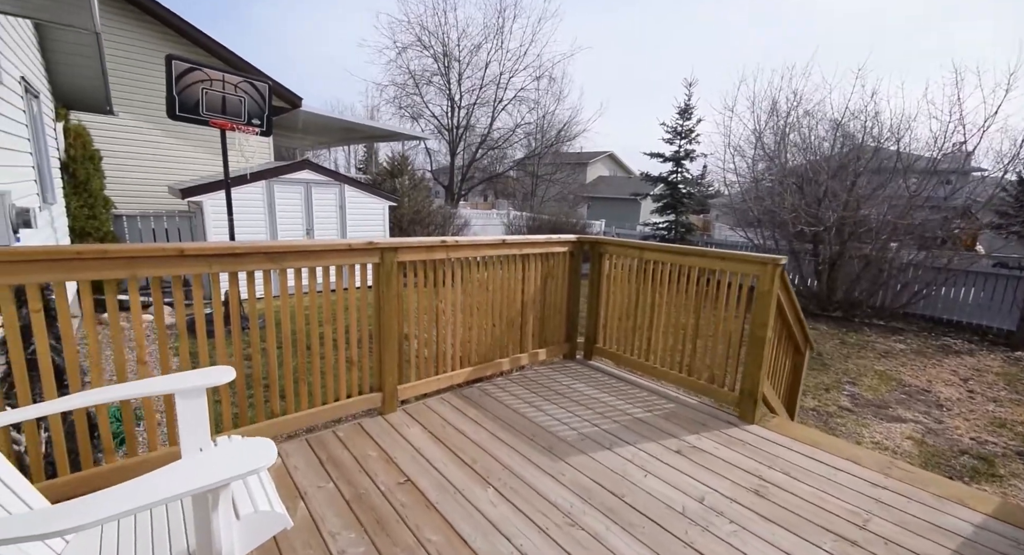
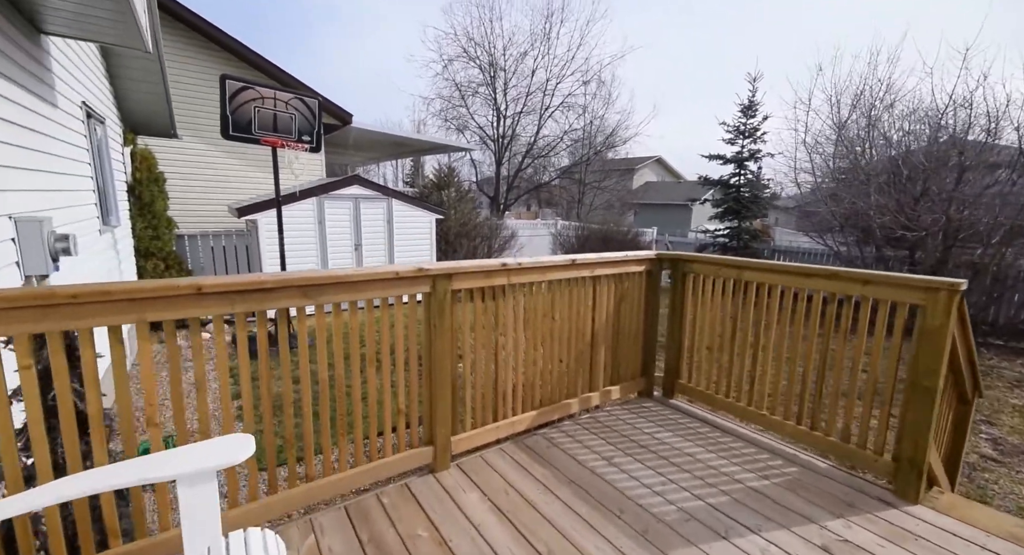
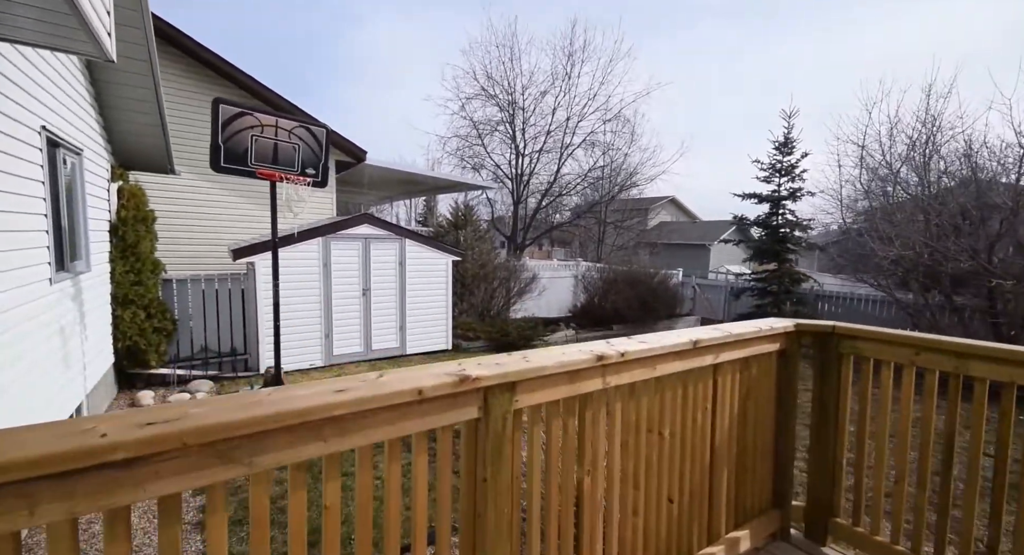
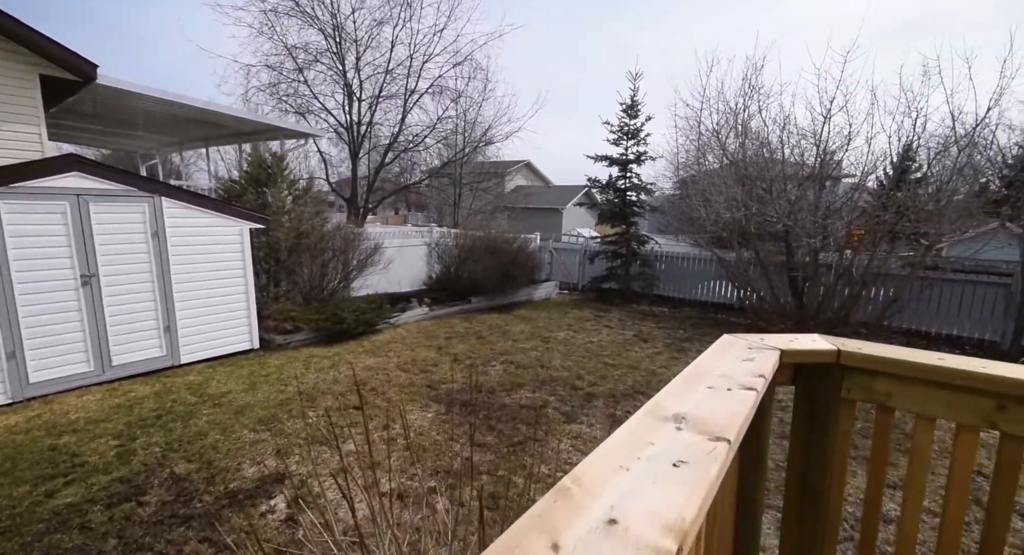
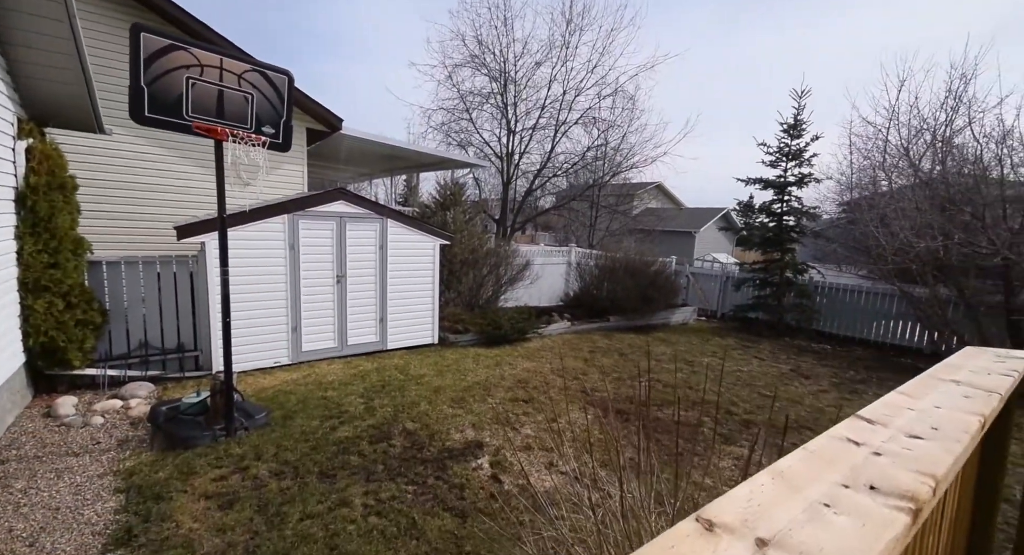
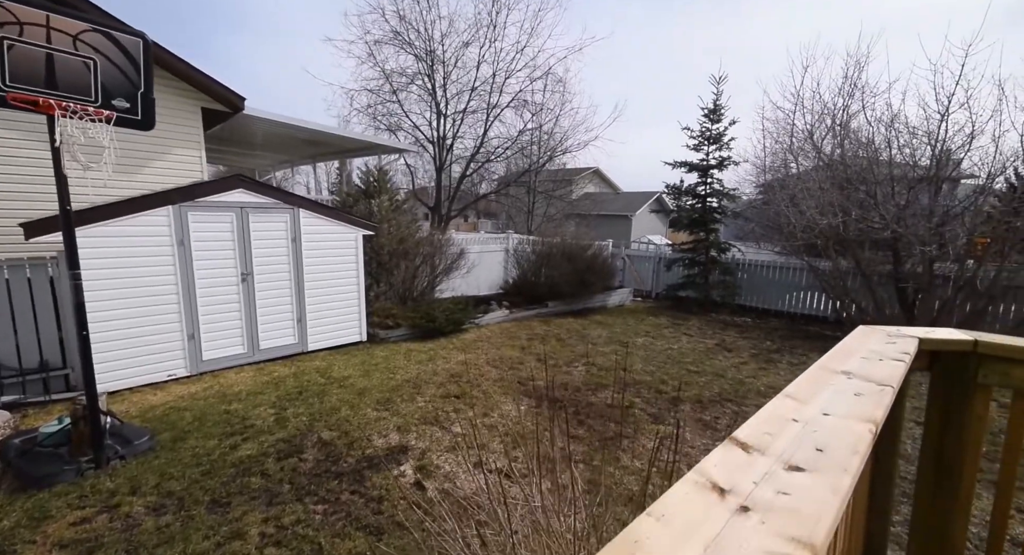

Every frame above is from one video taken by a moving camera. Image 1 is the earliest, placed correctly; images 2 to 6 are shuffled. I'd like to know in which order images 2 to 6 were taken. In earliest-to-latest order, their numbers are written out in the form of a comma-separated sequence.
2, 3, 5, 6, 4
